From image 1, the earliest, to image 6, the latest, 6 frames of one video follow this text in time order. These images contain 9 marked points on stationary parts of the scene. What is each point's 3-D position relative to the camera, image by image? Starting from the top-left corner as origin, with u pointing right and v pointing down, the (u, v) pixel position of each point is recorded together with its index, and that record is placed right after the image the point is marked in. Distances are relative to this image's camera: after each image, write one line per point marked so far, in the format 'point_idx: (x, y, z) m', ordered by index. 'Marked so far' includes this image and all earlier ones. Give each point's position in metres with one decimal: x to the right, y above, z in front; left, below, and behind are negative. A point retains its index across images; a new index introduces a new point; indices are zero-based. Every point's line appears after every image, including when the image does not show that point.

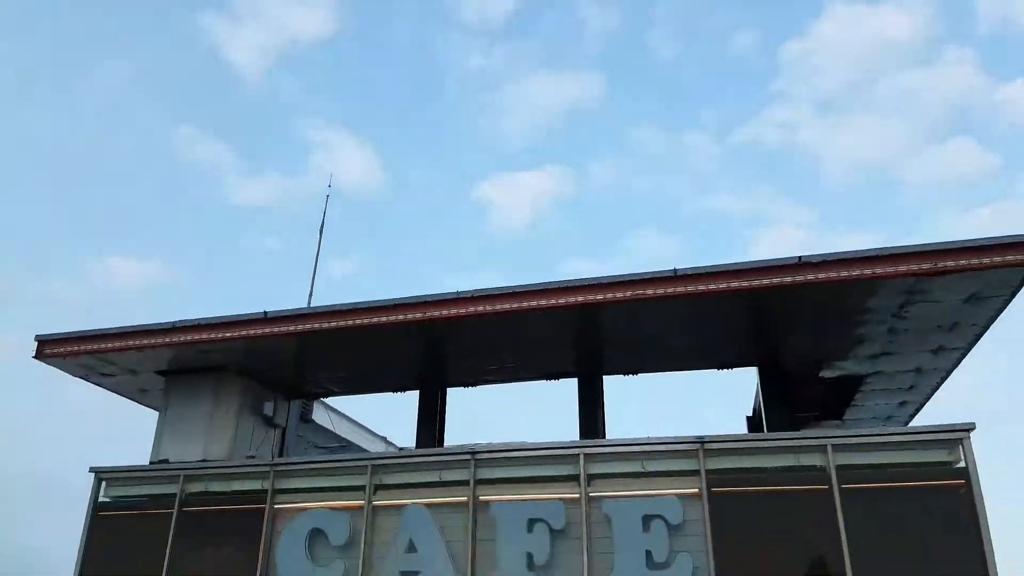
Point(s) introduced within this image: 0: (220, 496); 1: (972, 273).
0: (-4.7, -3.3, +12.5) m
1: (+6.1, +0.2, +10.2) m
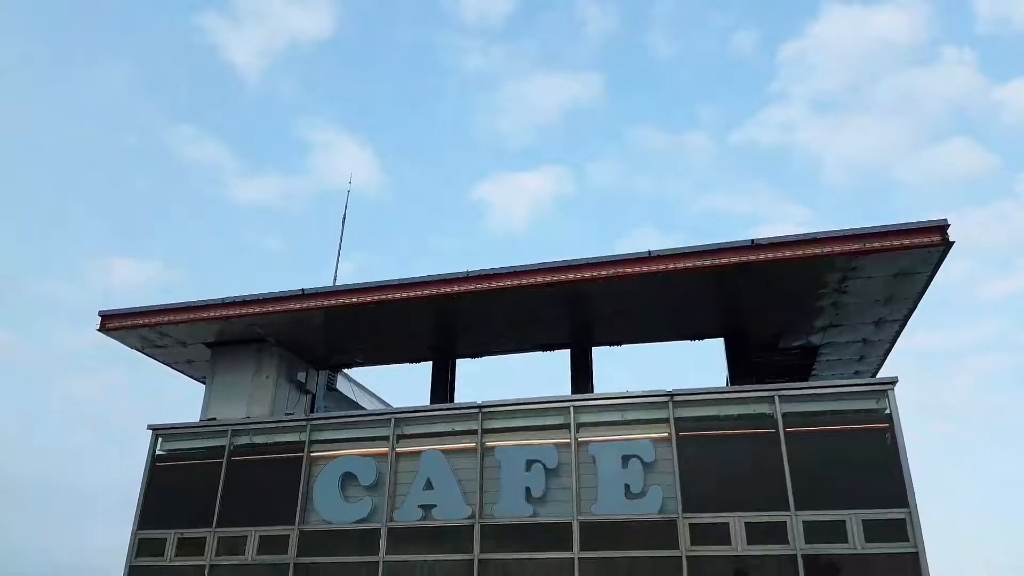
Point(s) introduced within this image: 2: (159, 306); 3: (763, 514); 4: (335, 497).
0: (-4.7, -2.9, +14.6) m
1: (+6.1, +0.6, +12.3) m
2: (-7.0, -0.4, +15.3) m
3: (+3.8, -3.4, +11.9) m
4: (-3.1, -3.7, +13.7) m
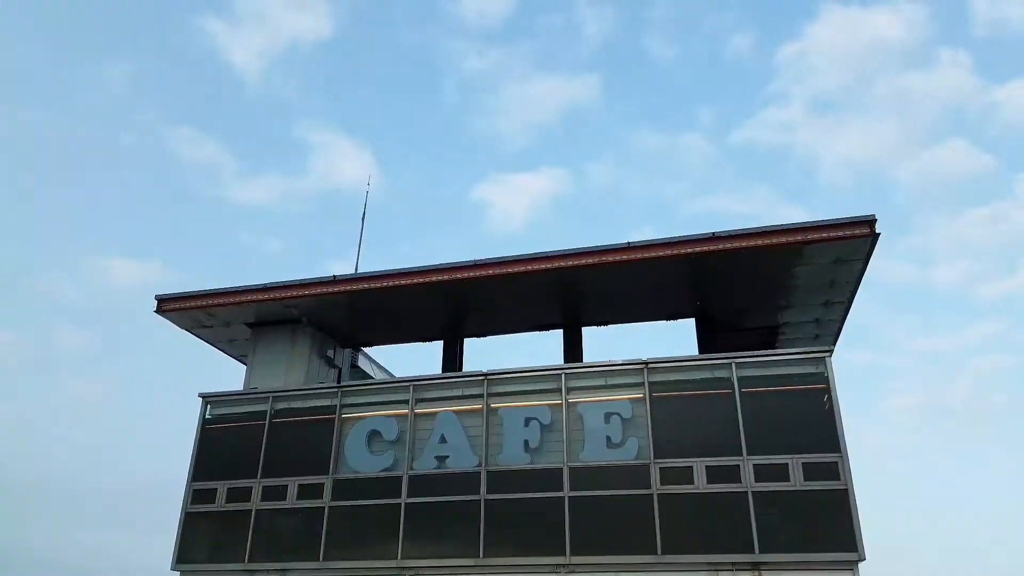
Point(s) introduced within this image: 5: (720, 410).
0: (-4.6, -2.6, +17.0) m
1: (+6.1, +0.9, +14.8) m
2: (-6.9, -0.1, +17.7) m
3: (+3.9, -3.1, +14.3) m
4: (-3.1, -3.4, +16.1) m
5: (+3.9, -2.3, +14.7) m
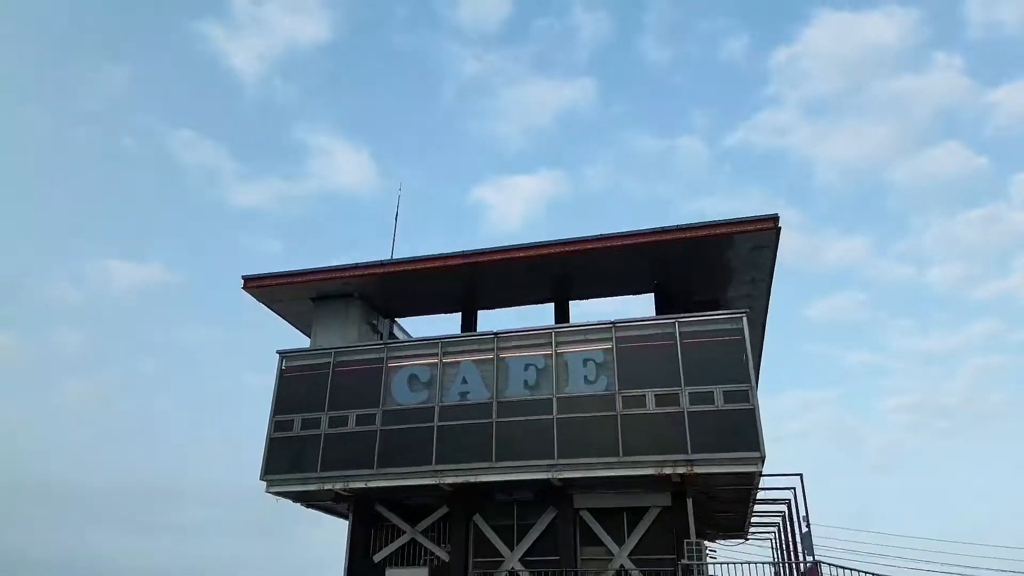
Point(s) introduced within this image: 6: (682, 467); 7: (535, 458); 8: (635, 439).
0: (-4.6, -2.1, +22.5) m
1: (+6.2, +1.4, +20.3) m
2: (-6.9, +0.5, +23.2) m
3: (+3.9, -2.6, +19.8) m
4: (-3.0, -2.8, +21.6) m
5: (+4.0, -1.8, +20.3) m
6: (+4.1, -4.4, +19.0) m
7: (+0.6, -4.4, +19.9) m
8: (+3.1, -3.8, +19.6) m
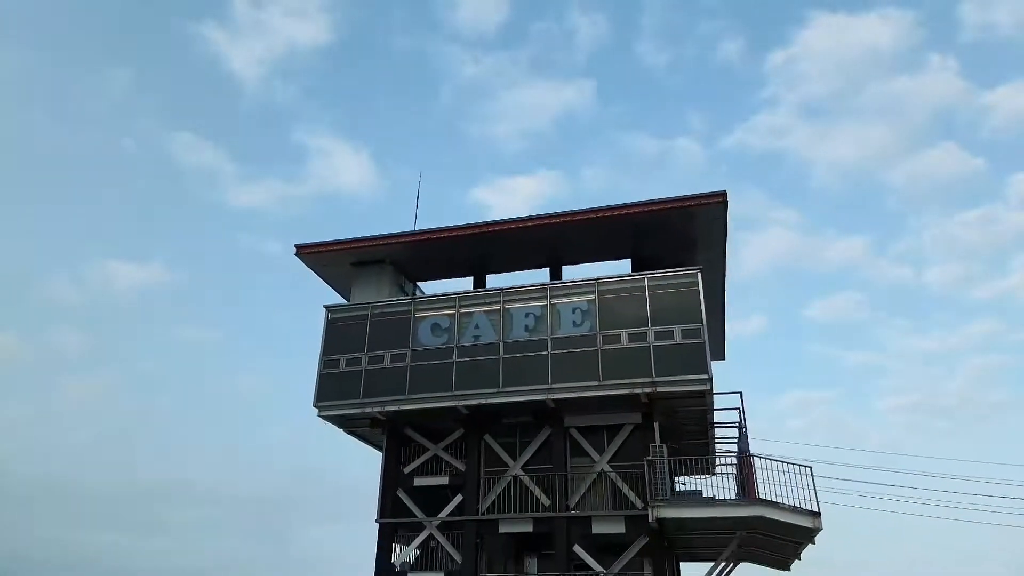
0: (-4.4, -0.9, +27.8) m
1: (+6.3, +2.7, +25.6) m
2: (-6.8, +1.7, +28.5) m
3: (+4.1, -1.3, +25.2) m
4: (-2.9, -1.6, +26.9) m
5: (+4.1, -0.5, +25.6) m
6: (+4.3, -3.2, +24.4) m
7: (+0.7, -3.2, +25.2) m
8: (+3.2, -2.6, +24.9) m
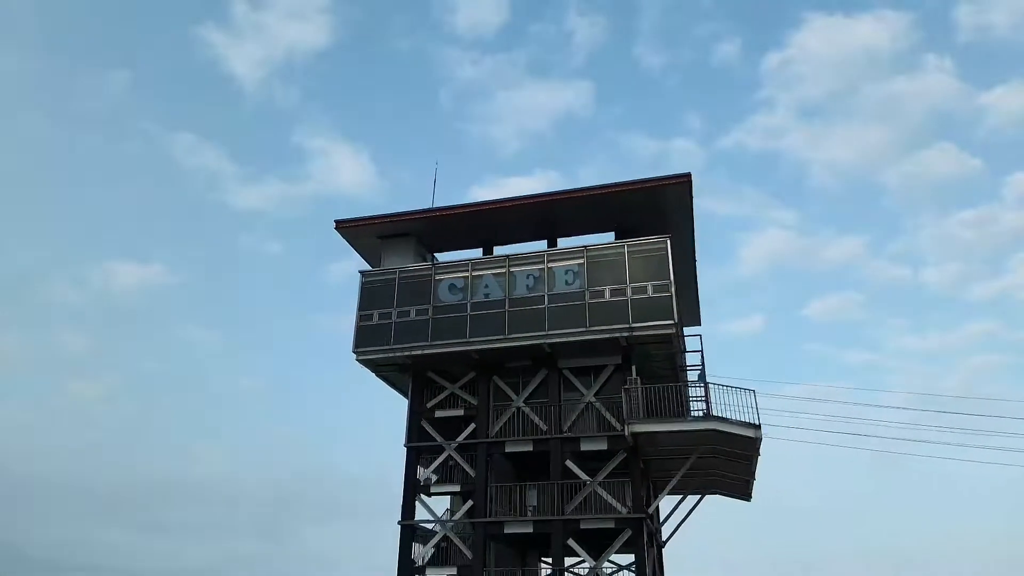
0: (-4.3, +0.5, +33.5) m
1: (+6.5, +4.1, +31.4) m
2: (-6.6, +3.1, +34.2) m
3: (+4.2, +0.1, +30.9) m
4: (-2.7, -0.2, +32.7) m
5: (+4.3, +0.9, +31.3) m
6: (+4.4, -1.8, +30.1) m
7: (+0.8, -1.8, +31.0) m
8: (+3.4, -1.2, +30.6) m
